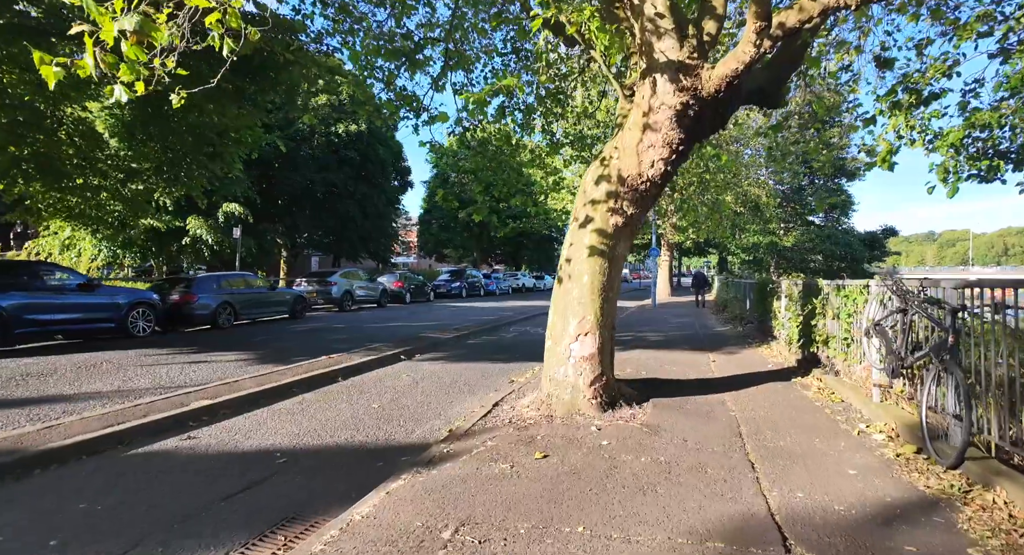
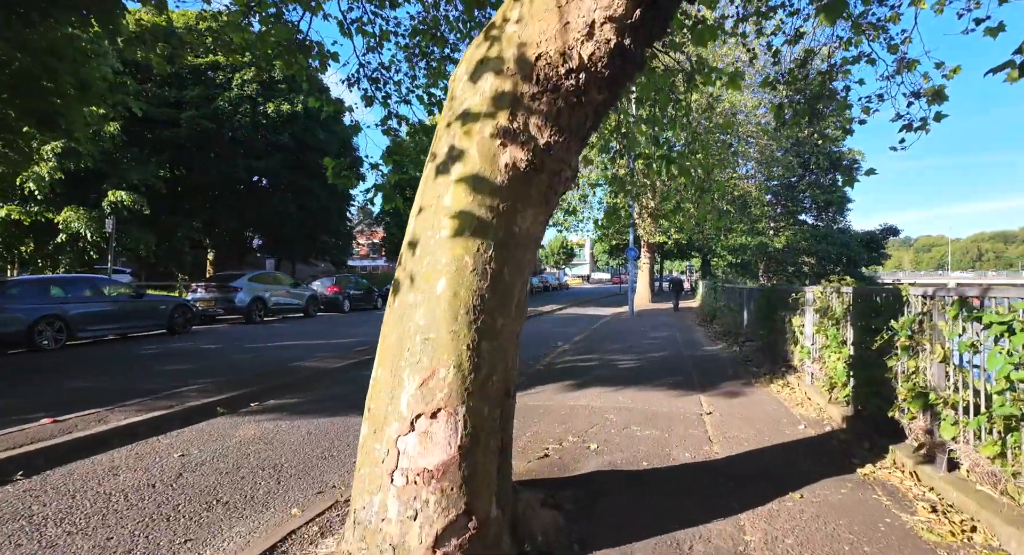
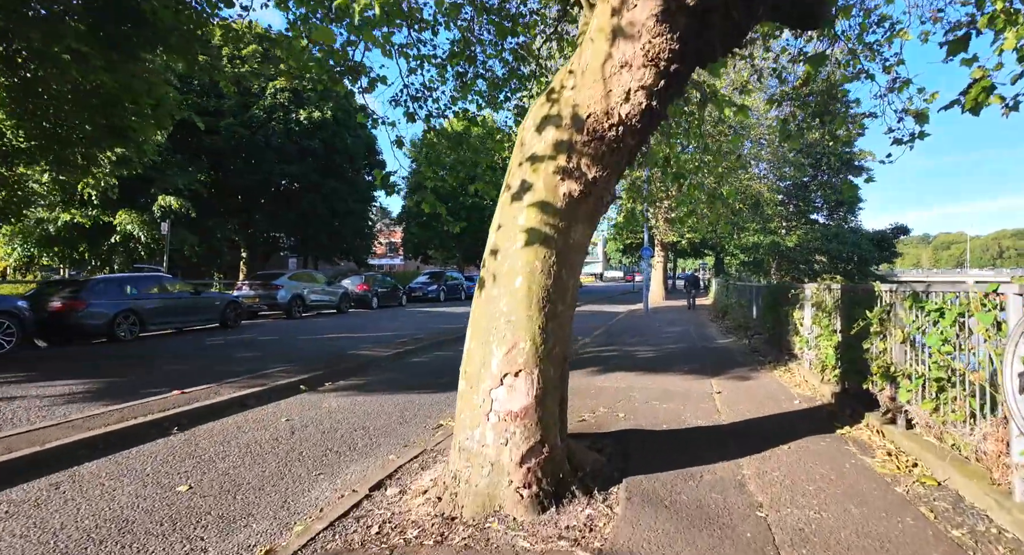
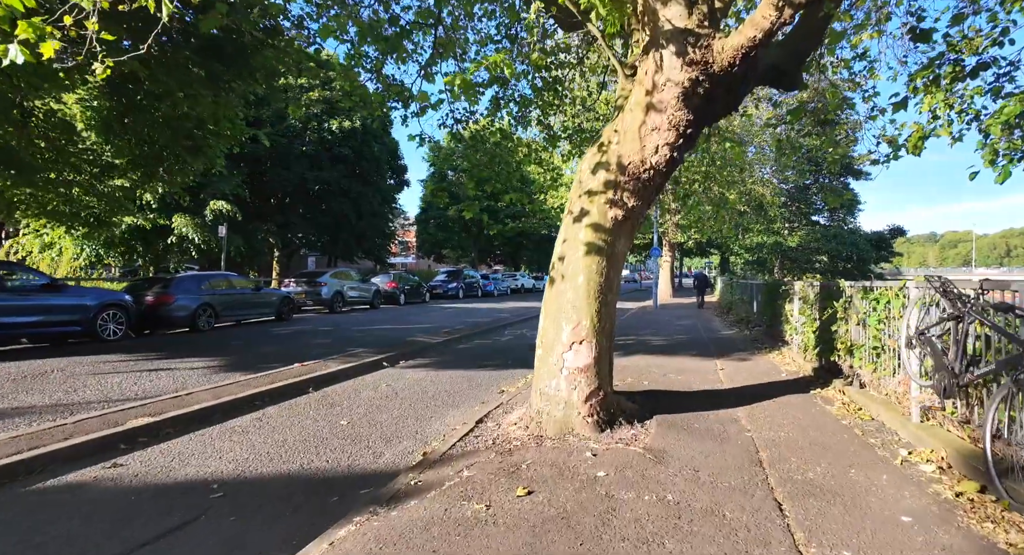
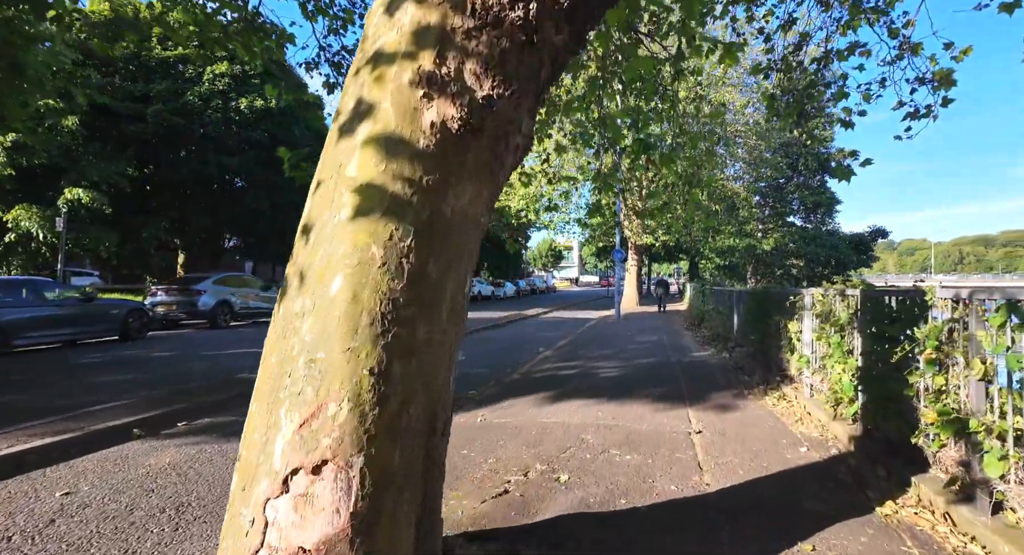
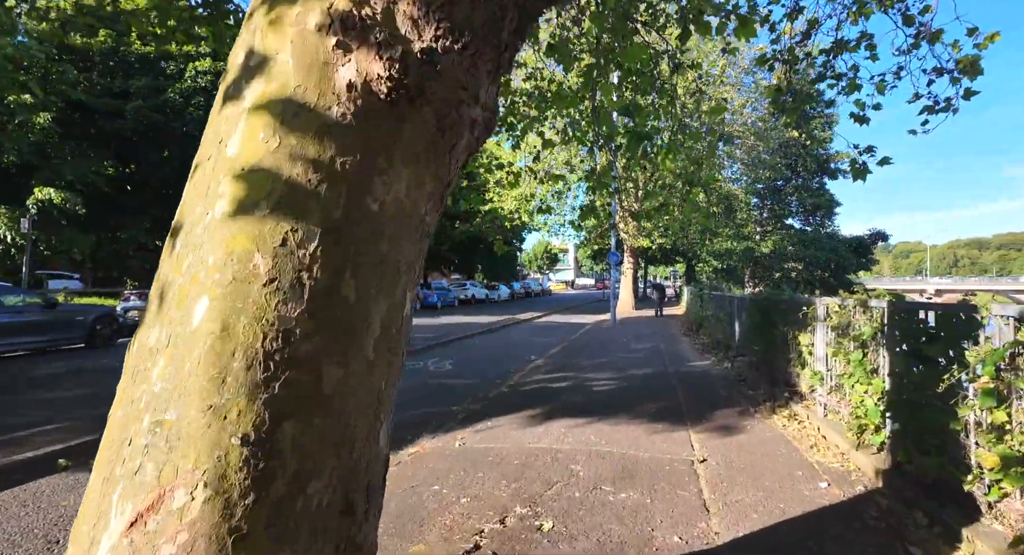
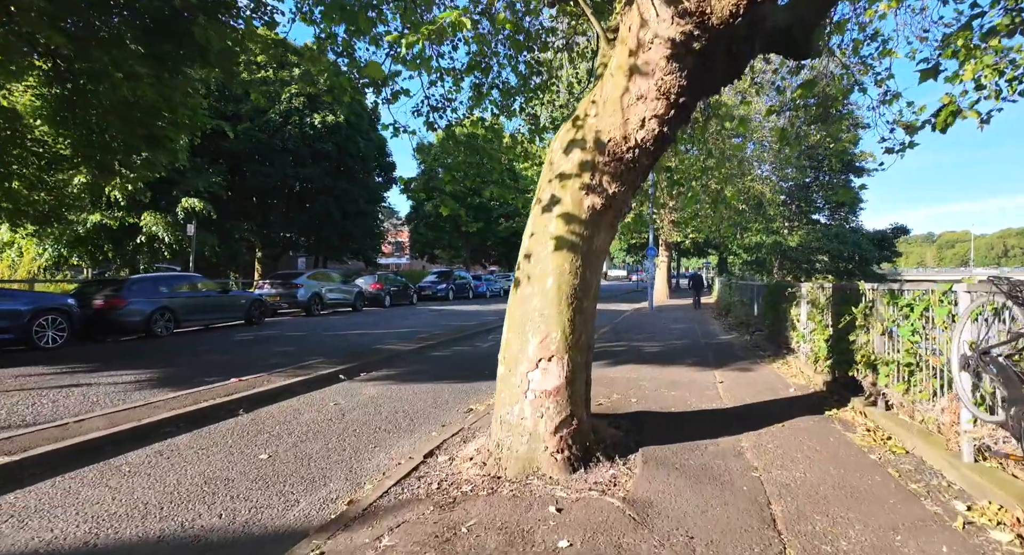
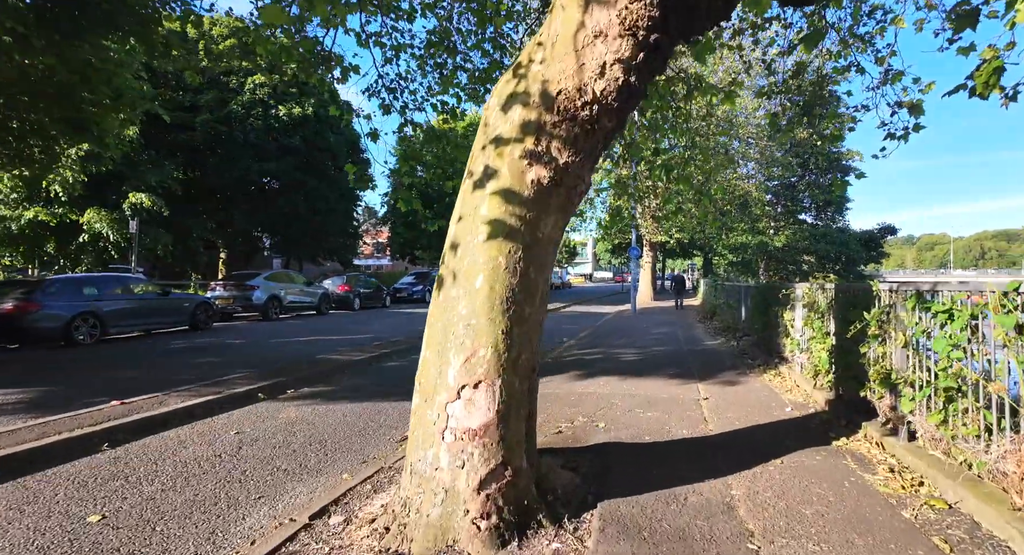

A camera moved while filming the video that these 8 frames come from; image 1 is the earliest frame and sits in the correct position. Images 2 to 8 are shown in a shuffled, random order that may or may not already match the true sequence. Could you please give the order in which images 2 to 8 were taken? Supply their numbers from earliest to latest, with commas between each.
4, 7, 3, 8, 2, 5, 6
